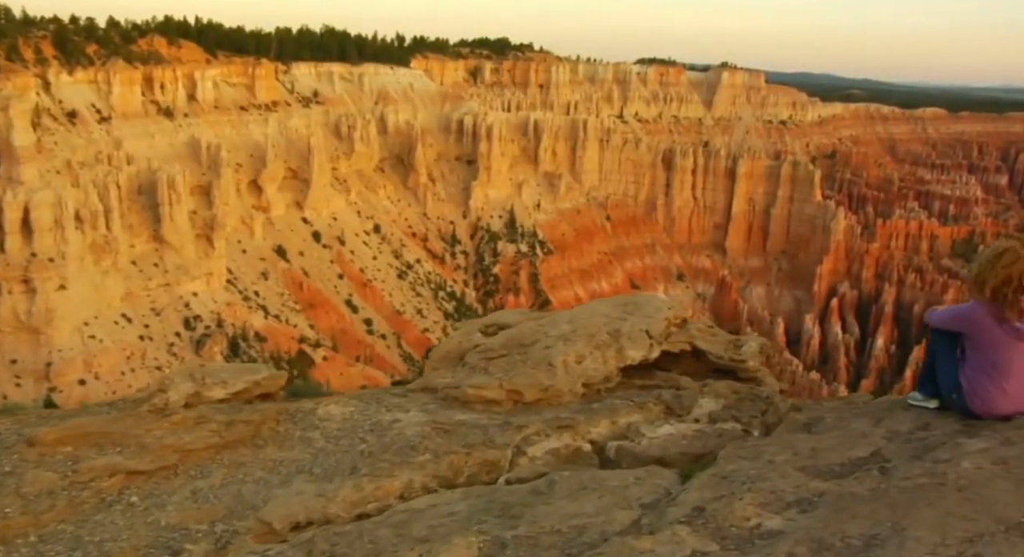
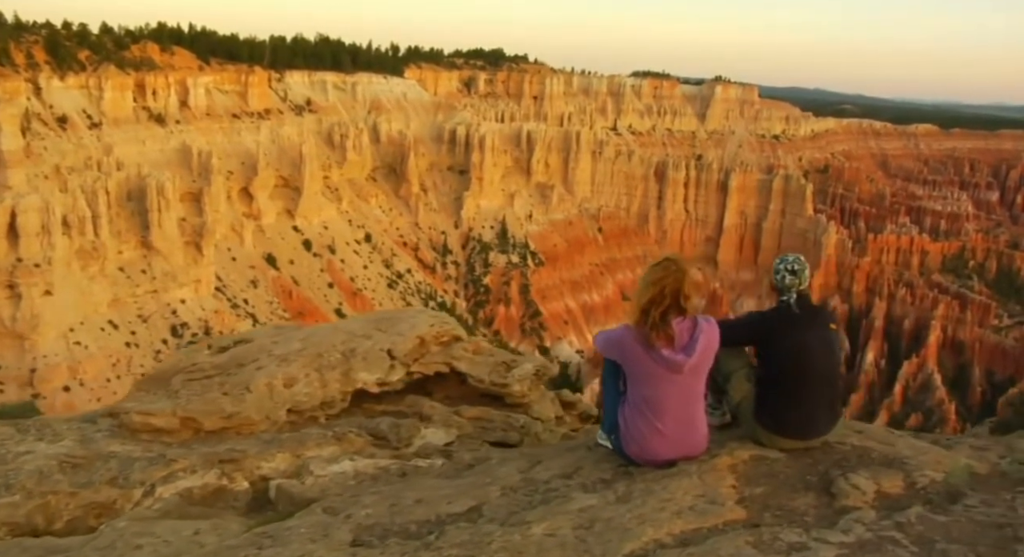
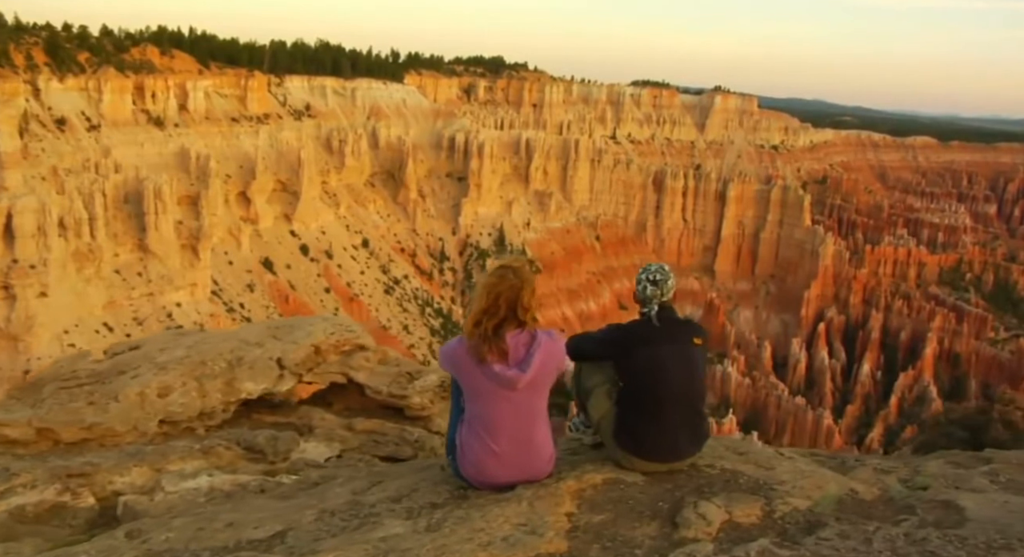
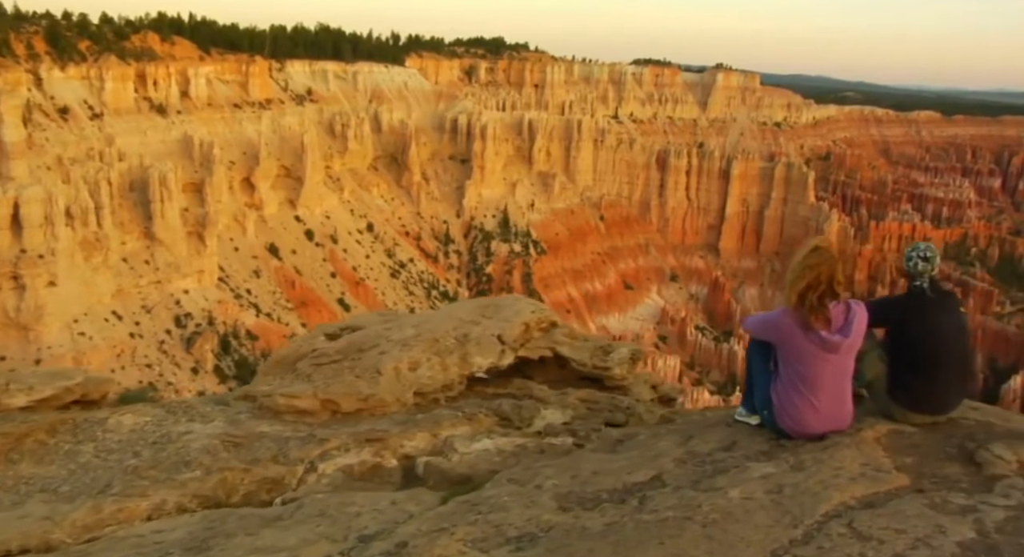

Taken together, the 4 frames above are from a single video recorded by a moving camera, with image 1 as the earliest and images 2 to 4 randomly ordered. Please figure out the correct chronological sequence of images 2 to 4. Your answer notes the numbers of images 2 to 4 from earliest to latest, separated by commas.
4, 2, 3
